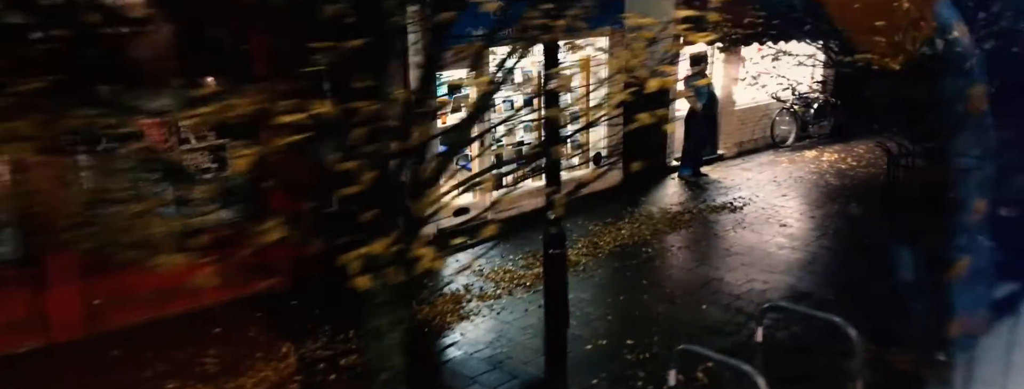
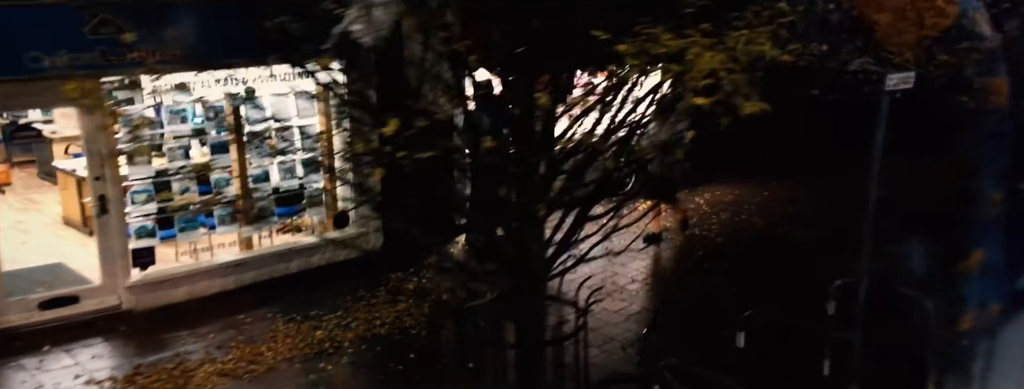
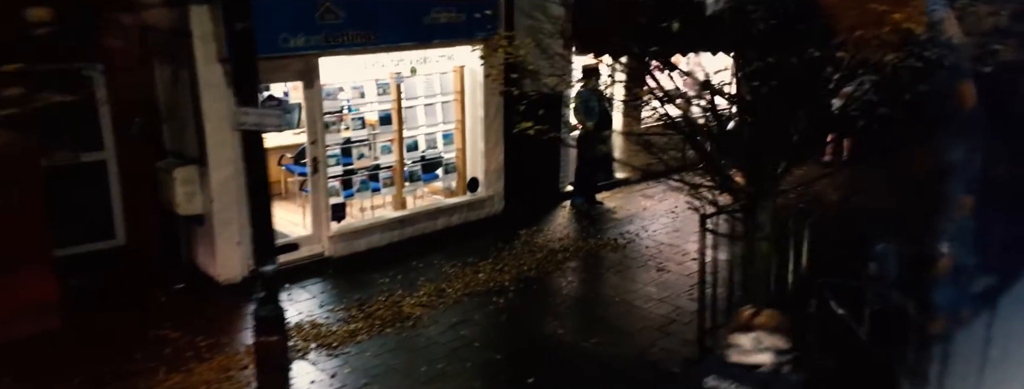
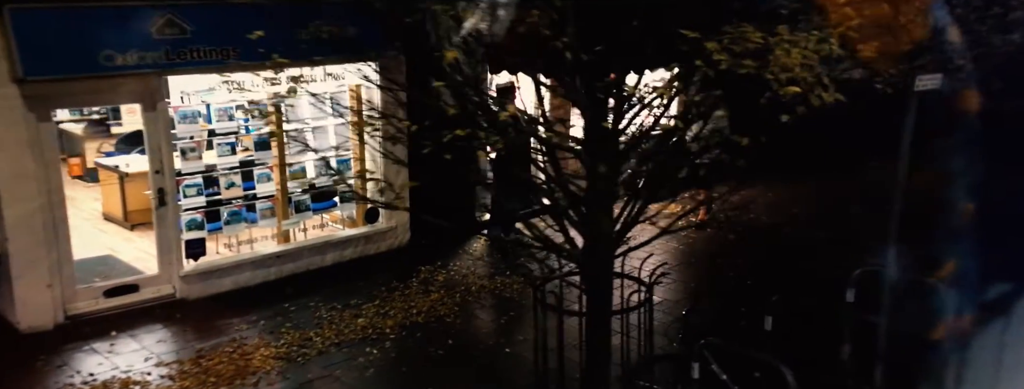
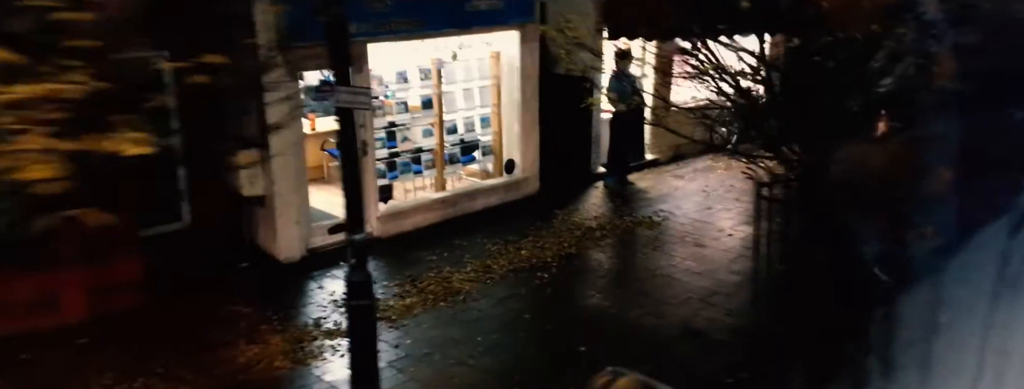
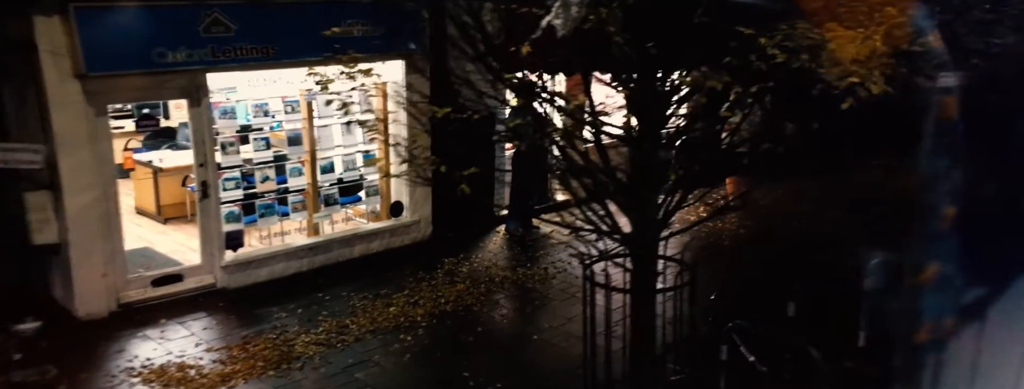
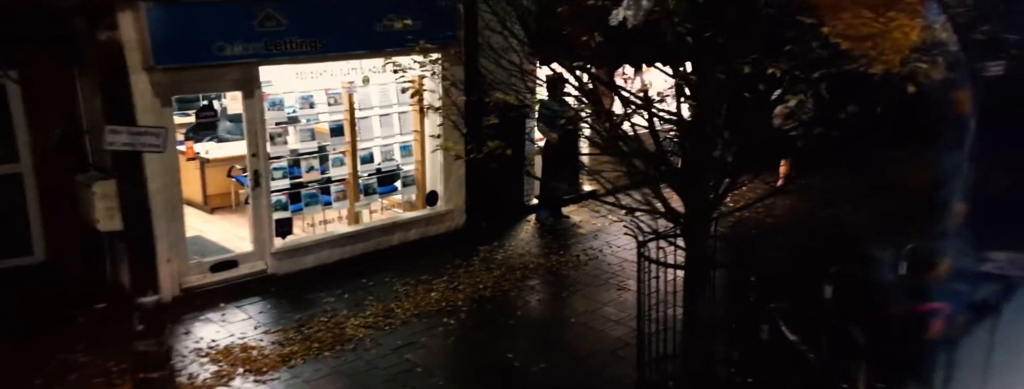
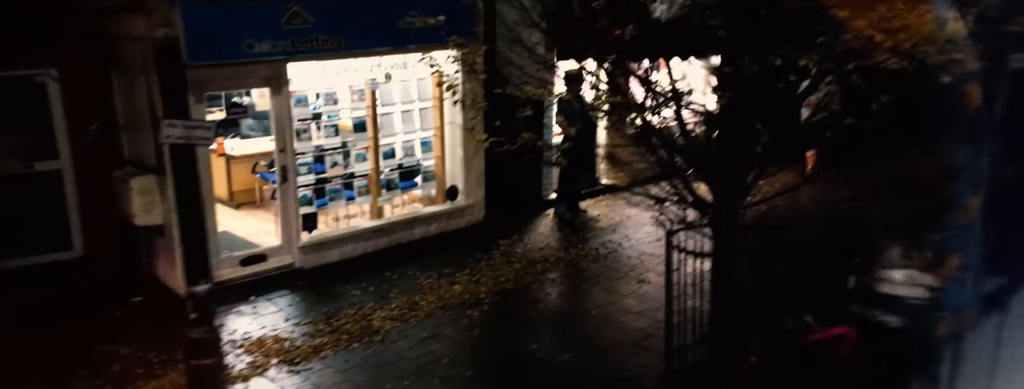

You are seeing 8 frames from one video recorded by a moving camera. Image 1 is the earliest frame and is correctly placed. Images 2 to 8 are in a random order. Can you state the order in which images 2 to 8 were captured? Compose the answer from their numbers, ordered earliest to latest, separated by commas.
5, 3, 8, 7, 6, 4, 2
